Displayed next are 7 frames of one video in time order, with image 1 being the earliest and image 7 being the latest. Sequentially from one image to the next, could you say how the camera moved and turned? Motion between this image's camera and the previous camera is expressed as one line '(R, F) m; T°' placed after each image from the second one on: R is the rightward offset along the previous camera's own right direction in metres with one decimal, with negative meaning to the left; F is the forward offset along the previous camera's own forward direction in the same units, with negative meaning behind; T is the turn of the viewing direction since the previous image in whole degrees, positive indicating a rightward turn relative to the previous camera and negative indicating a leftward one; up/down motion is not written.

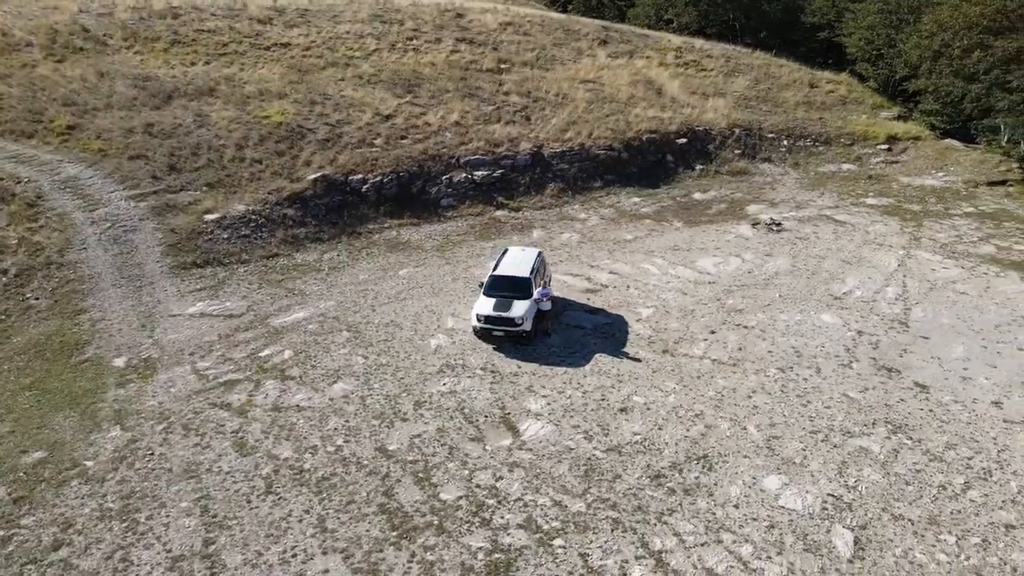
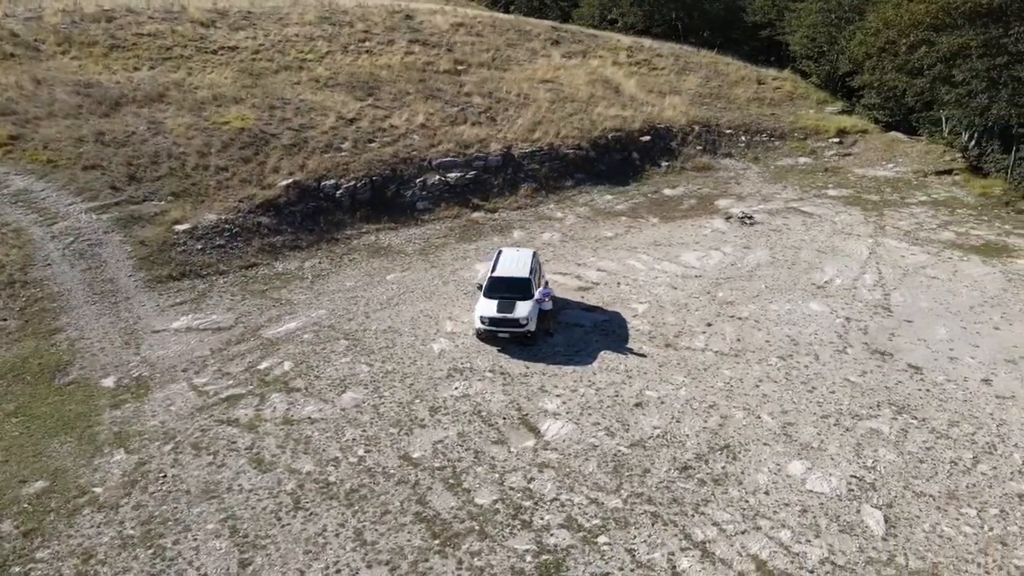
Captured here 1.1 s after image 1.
(-1.4, +0.1) m; +5°
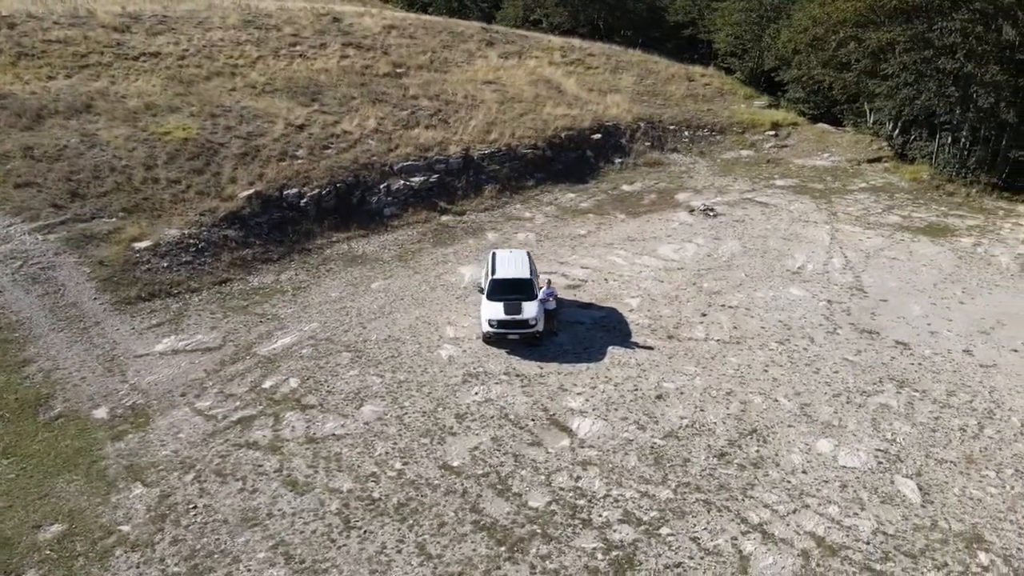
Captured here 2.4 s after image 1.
(-2.1, +0.2) m; +7°
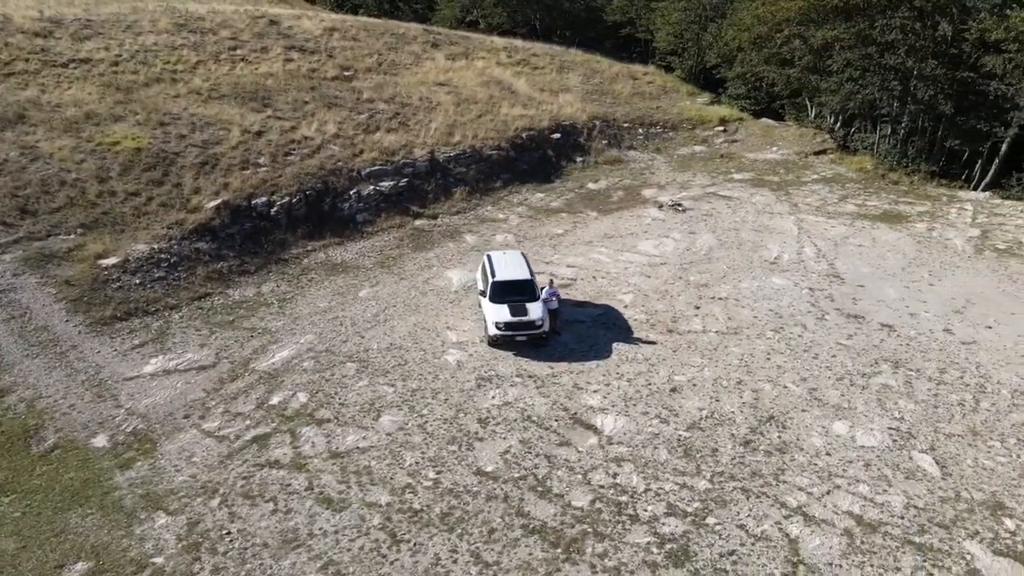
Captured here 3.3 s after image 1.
(-1.7, +0.1) m; +6°
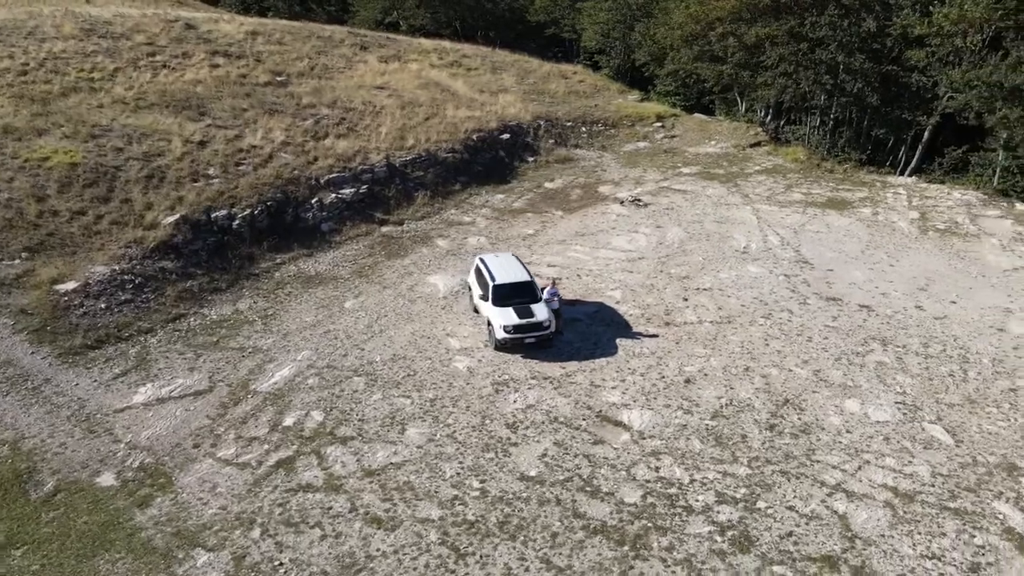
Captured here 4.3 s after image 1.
(-2.1, +0.2) m; +7°
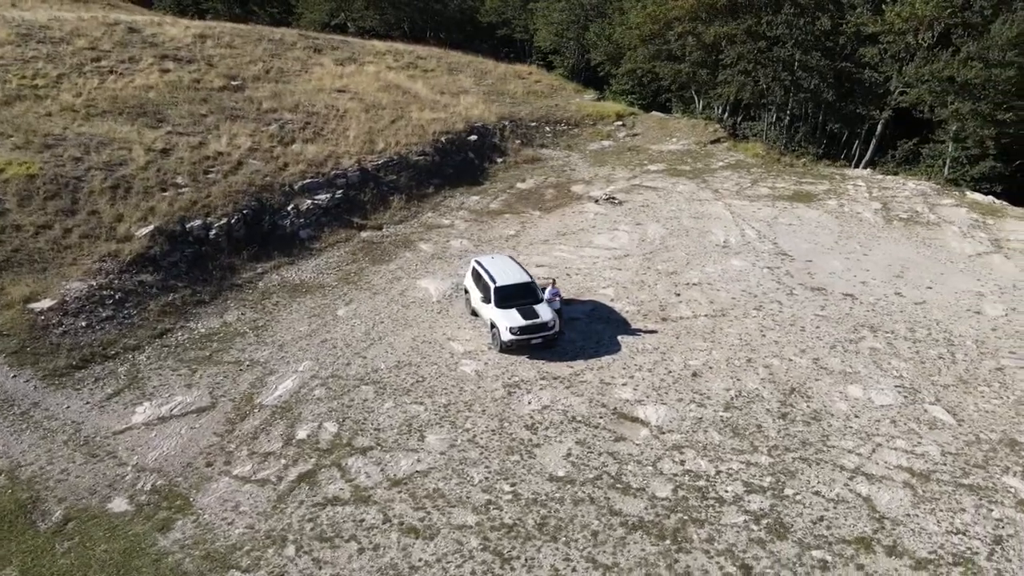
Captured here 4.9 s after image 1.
(-1.4, +0.1) m; +5°
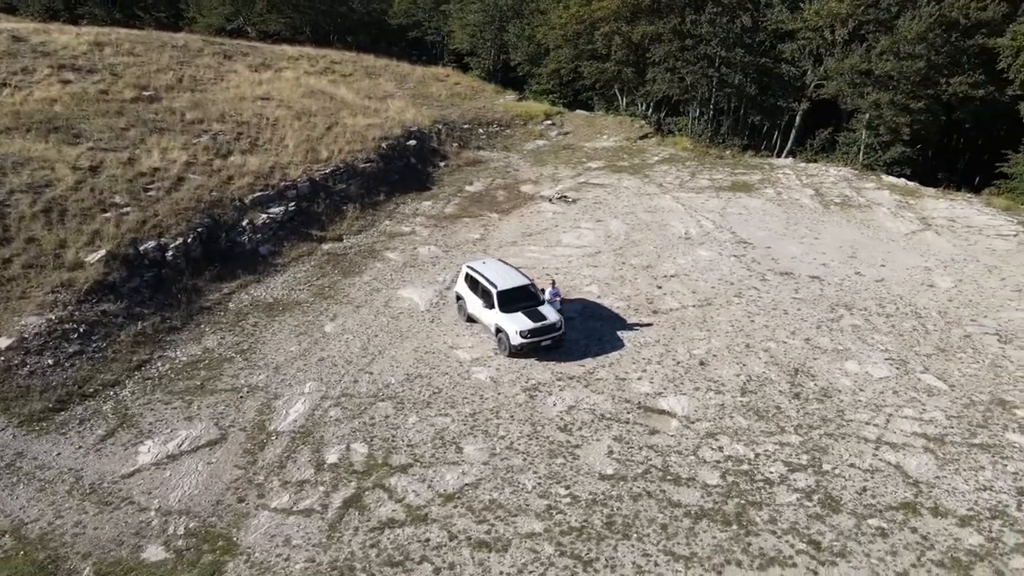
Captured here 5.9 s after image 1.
(-2.5, +0.2) m; +8°
